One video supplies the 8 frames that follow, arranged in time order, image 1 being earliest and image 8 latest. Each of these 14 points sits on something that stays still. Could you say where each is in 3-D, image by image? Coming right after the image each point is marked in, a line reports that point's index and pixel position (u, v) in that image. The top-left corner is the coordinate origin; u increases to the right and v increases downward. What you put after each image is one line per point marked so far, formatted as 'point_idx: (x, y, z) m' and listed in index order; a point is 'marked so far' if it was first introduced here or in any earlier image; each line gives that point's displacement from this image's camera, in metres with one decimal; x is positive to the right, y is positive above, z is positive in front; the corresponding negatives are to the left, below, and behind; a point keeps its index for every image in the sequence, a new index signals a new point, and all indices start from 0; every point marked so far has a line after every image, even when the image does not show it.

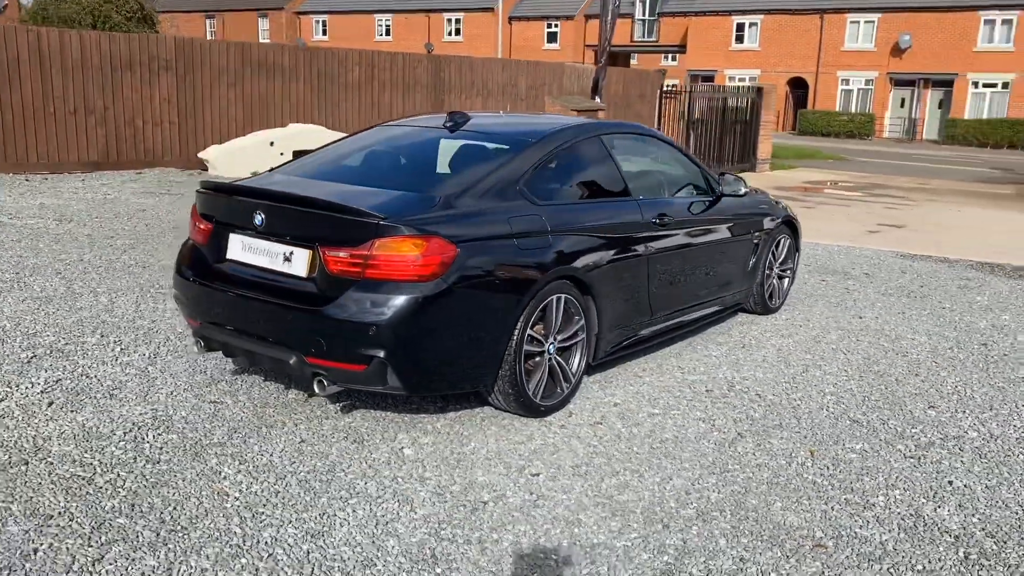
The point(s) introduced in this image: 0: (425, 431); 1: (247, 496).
0: (-0.4, -0.7, +4.1) m
1: (-1.0, -0.8, +3.4) m
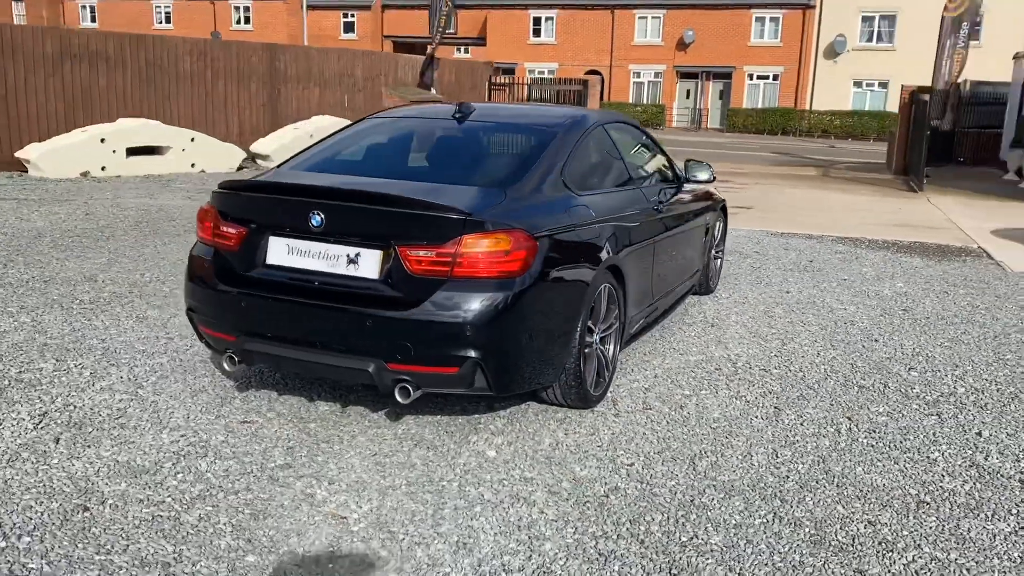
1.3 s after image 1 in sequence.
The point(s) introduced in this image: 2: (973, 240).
0: (-0.1, -0.6, +4.0) m
1: (-0.5, -0.8, +3.1) m
2: (+5.5, +0.6, +10.6) m
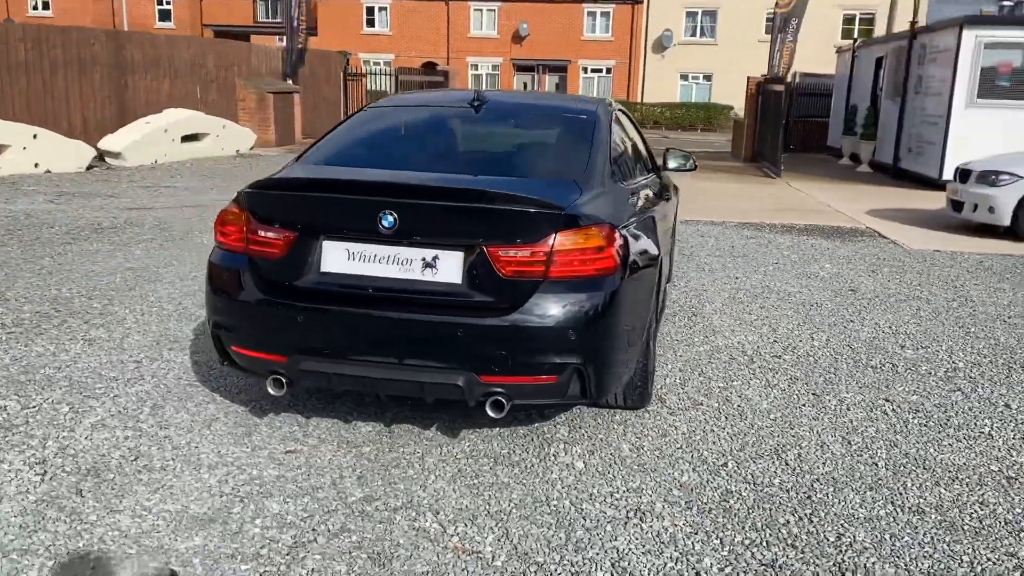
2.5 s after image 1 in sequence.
0: (+0.2, -0.6, +3.7) m
1: (0.0, -0.8, +2.8) m
2: (+4.4, +0.8, +11.3) m
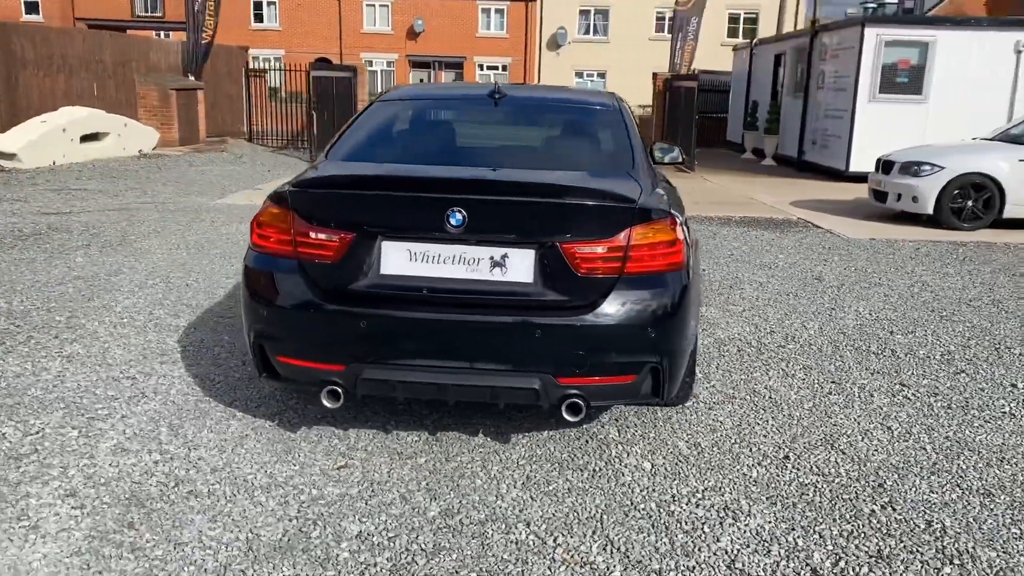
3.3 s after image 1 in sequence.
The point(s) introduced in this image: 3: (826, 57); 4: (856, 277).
0: (+0.4, -0.6, +3.6) m
1: (+0.3, -0.8, +2.7) m
2: (+3.6, +1.0, +11.6) m
3: (+6.3, +4.7, +17.8) m
4: (+2.8, +0.1, +7.3) m
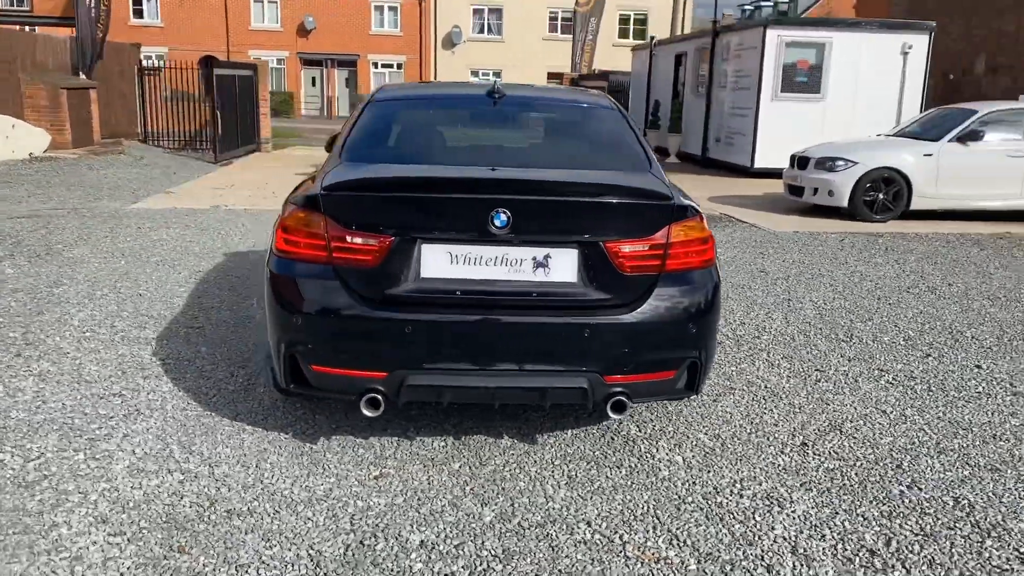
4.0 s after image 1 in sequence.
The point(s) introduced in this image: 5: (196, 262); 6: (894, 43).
0: (+0.5, -0.6, +3.7) m
1: (+0.5, -0.8, +2.7) m
2: (+2.7, +1.1, +12.0) m
3: (+4.5, +4.8, +18.4) m
4: (+2.5, +0.2, +7.6) m
5: (-2.5, +0.2, +7.1) m
6: (+7.3, +4.7, +16.8) m
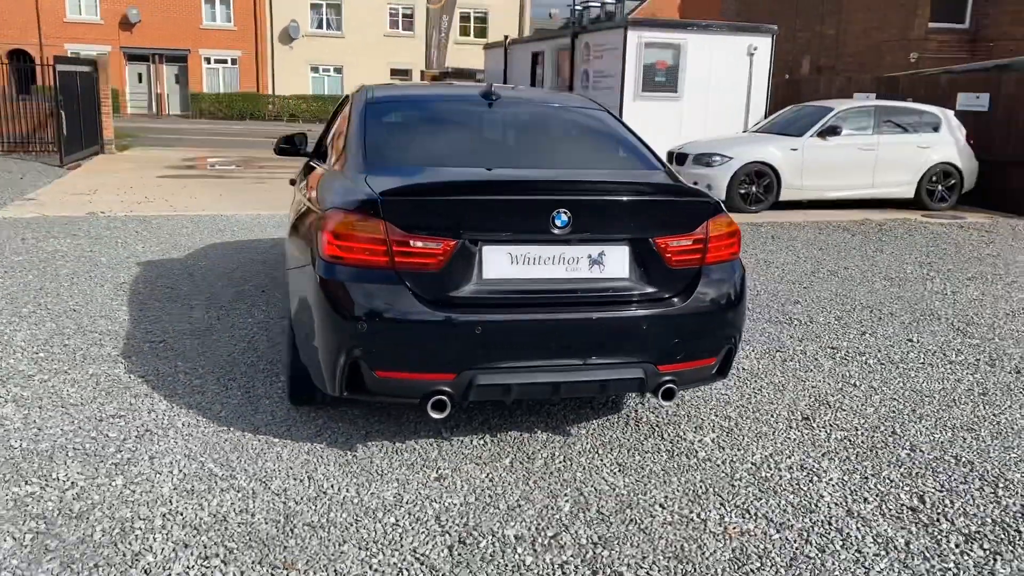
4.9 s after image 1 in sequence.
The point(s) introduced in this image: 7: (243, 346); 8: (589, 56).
0: (+0.7, -0.6, +3.9) m
1: (+0.8, -0.8, +3.0) m
2: (+1.2, +1.2, +12.4) m
3: (+1.7, +5.0, +19.1) m
4: (+1.8, +0.3, +8.1) m
5: (-3.0, +0.1, +6.7) m
6: (+4.7, +5.0, +18.0) m
7: (-1.5, -0.3, +4.8) m
8: (+1.7, +5.0, +19.1) m
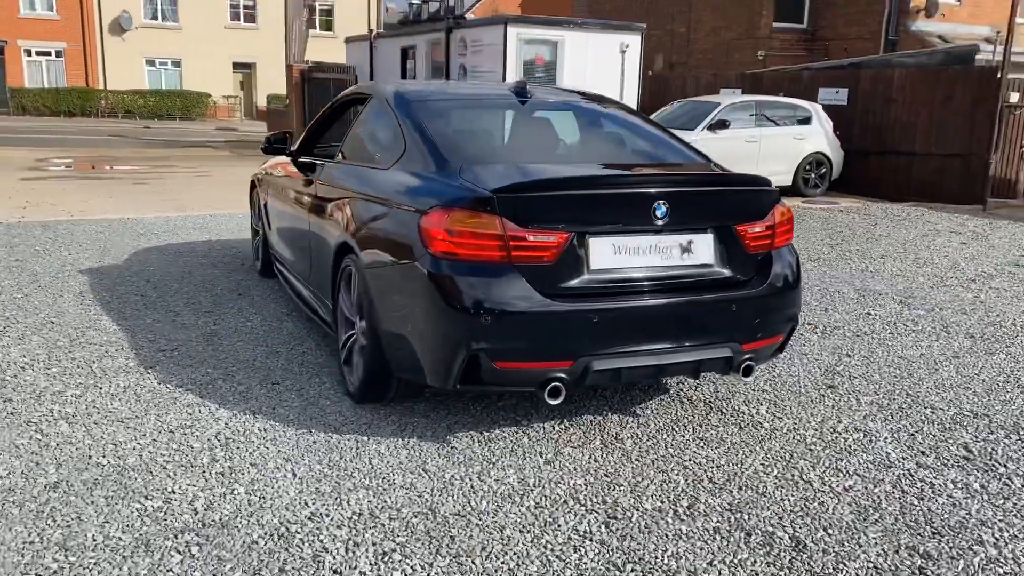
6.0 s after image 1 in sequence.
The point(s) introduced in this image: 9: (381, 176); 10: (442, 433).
0: (+0.9, -0.5, +4.2) m
1: (+1.3, -0.7, +3.3) m
2: (-0.1, +1.3, +12.7) m
3: (-1.0, +5.2, +19.2) m
4: (+1.3, +0.4, +8.5) m
5: (-3.2, 0.0, +6.2) m
6: (+2.2, +5.2, +18.7) m
7: (-1.3, -0.3, +4.7) m
8: (-1.0, +5.2, +19.3) m
9: (-0.6, +0.5, +4.0) m
10: (-0.3, -0.6, +3.7) m
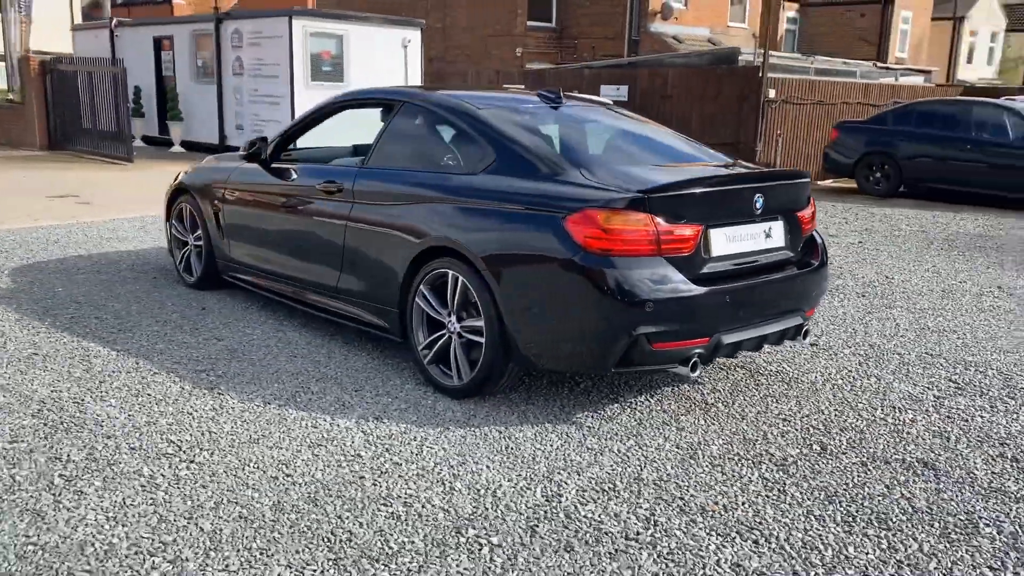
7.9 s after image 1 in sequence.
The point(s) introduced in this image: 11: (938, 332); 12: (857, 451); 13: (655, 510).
0: (+1.2, -0.4, +4.8) m
1: (+1.8, -0.6, +4.1) m
2: (-2.5, +1.3, +12.5) m
3: (-5.6, +5.1, +18.4) m
4: (+0.2, +0.5, +9.0) m
5: (-3.4, -0.1, +5.5) m
6: (-2.5, +5.4, +18.9) m
7: (-1.1, -0.4, +4.7) m
8: (-5.6, +5.1, +18.5) m
9: (-0.2, +0.5, +4.2) m
10: (+0.2, -0.6, +4.0) m
11: (+2.7, -0.3, +5.5) m
12: (+1.4, -0.7, +3.6) m
13: (+0.5, -0.8, +3.1) m
